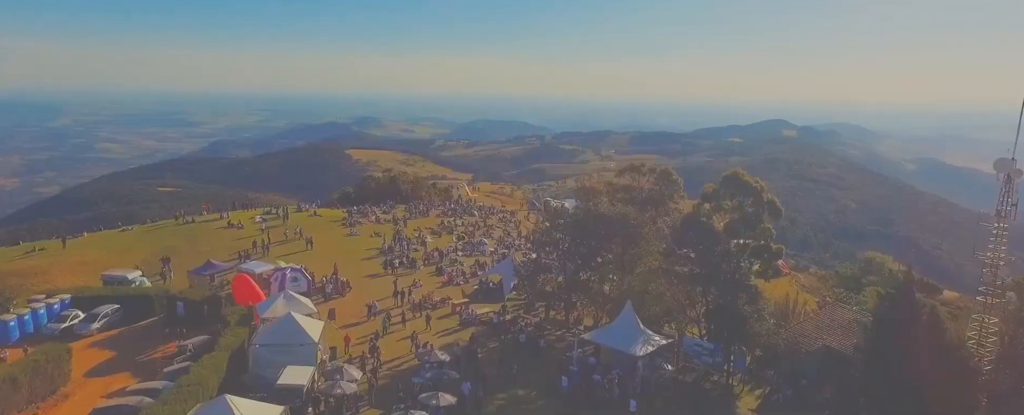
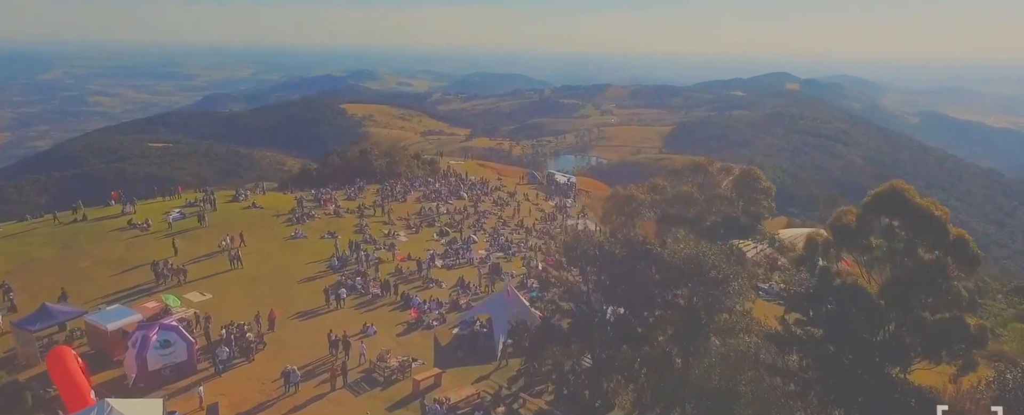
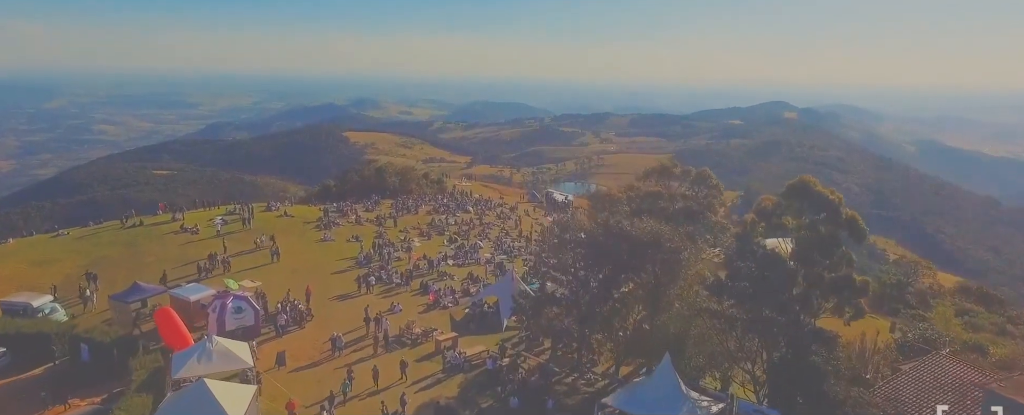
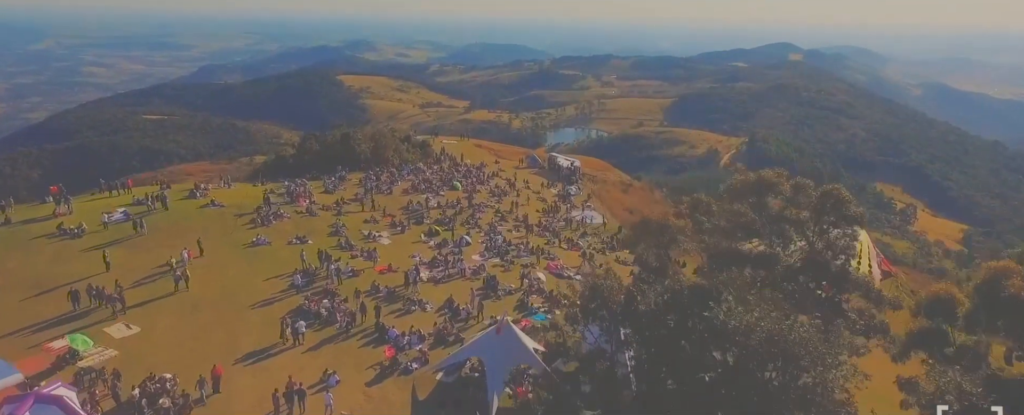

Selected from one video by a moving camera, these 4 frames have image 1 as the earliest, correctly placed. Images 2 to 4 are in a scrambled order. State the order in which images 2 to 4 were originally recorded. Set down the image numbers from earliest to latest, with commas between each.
3, 2, 4
